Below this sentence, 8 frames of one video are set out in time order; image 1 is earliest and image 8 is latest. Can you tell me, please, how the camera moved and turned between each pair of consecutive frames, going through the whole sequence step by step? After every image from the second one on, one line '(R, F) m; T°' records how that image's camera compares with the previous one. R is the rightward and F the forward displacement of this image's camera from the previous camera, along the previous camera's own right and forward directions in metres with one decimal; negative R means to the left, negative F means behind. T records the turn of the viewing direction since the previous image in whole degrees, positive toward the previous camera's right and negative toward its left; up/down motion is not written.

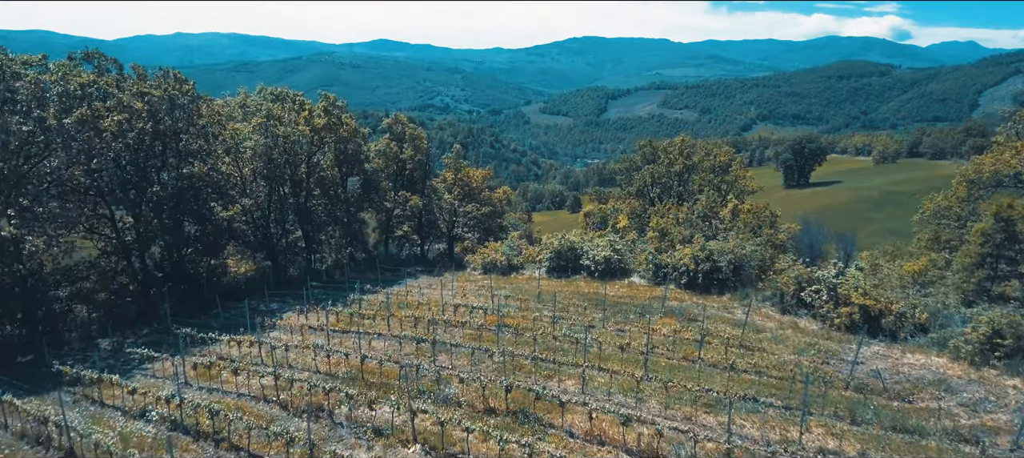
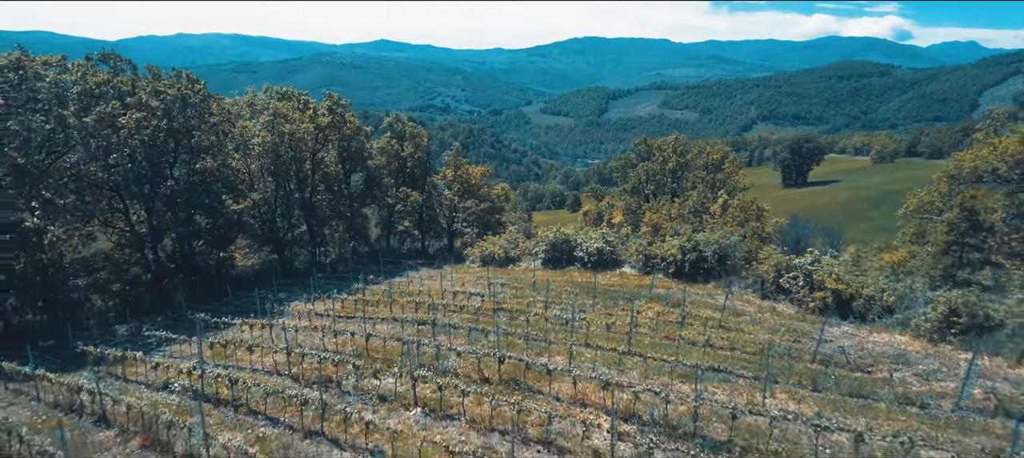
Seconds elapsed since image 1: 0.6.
(+0.1, -1.1) m; 0°
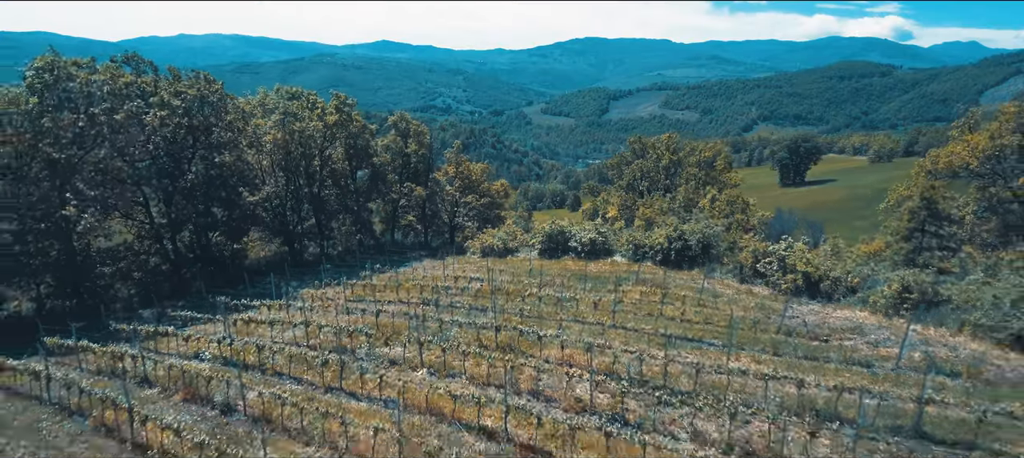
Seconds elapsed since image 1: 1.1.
(+0.1, -1.6) m; 0°
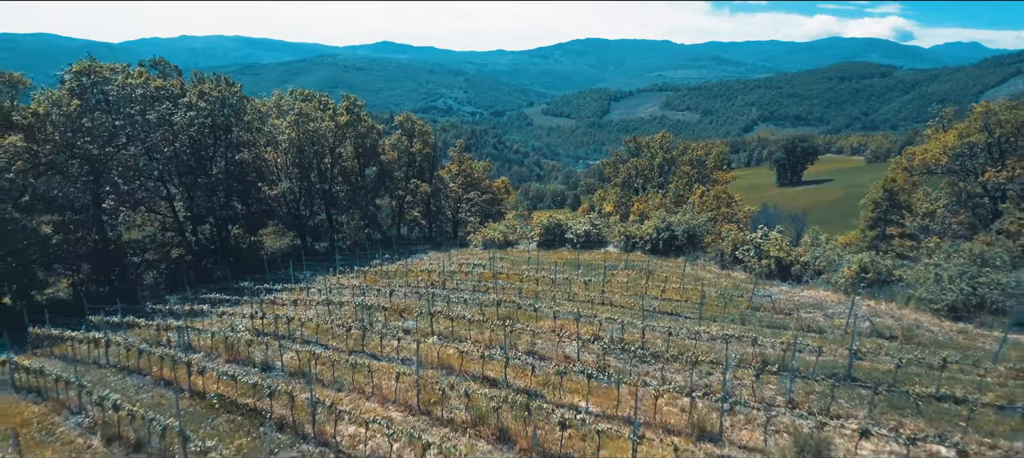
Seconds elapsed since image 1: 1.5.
(0.0, -1.9) m; 0°
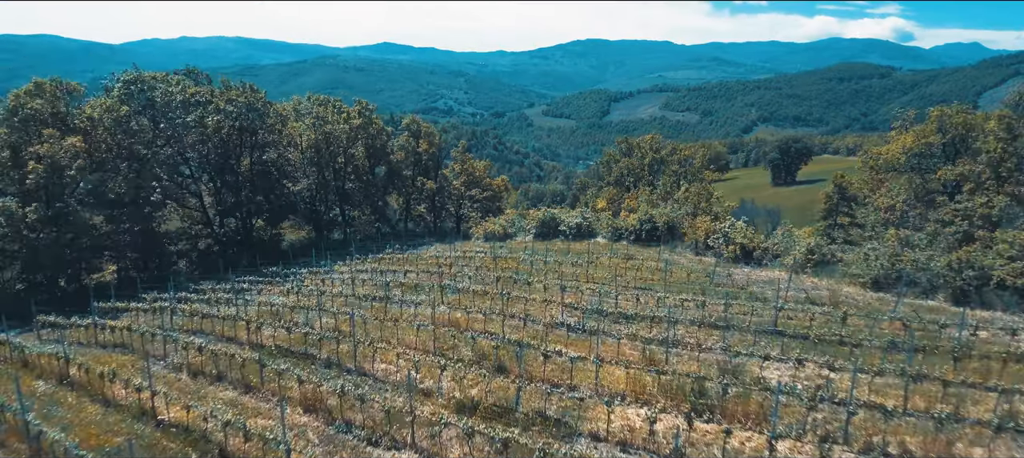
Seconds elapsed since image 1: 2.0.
(+0.1, -3.0) m; 0°
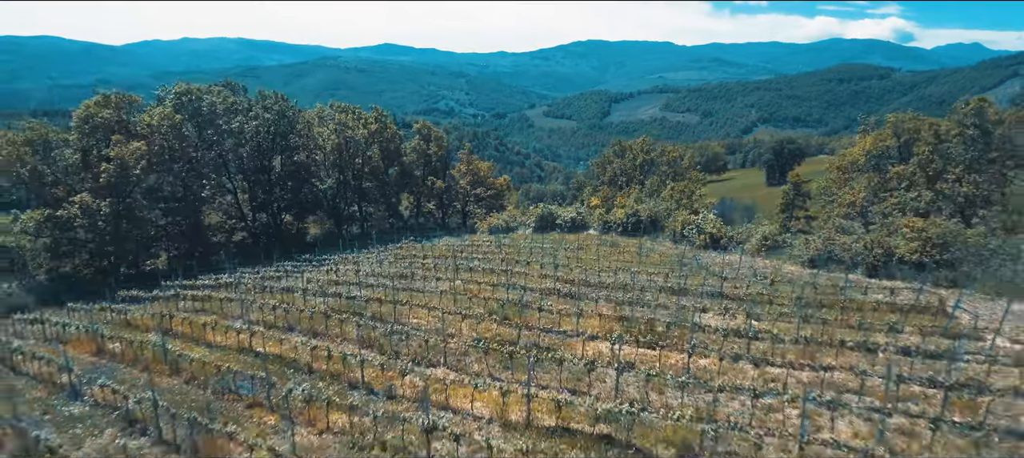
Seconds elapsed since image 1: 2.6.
(0.0, -4.0) m; 0°
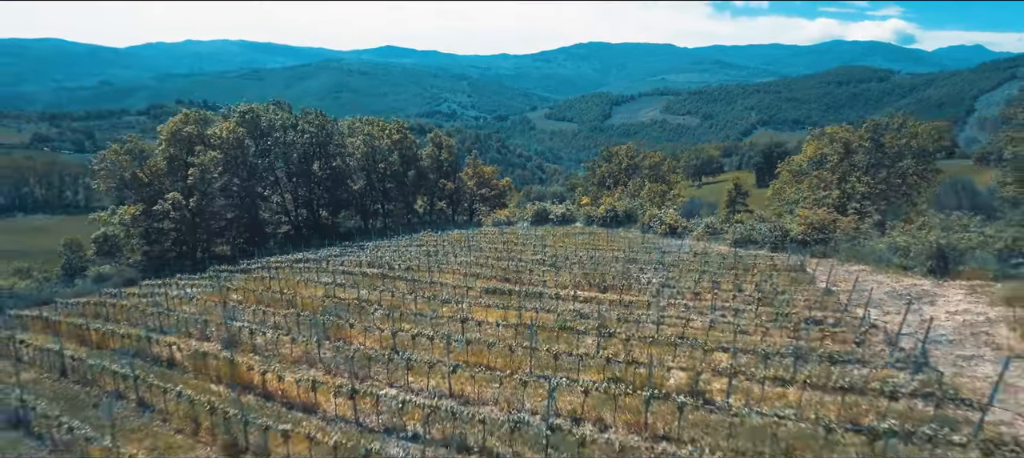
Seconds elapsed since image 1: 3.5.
(+0.1, -7.4) m; 0°
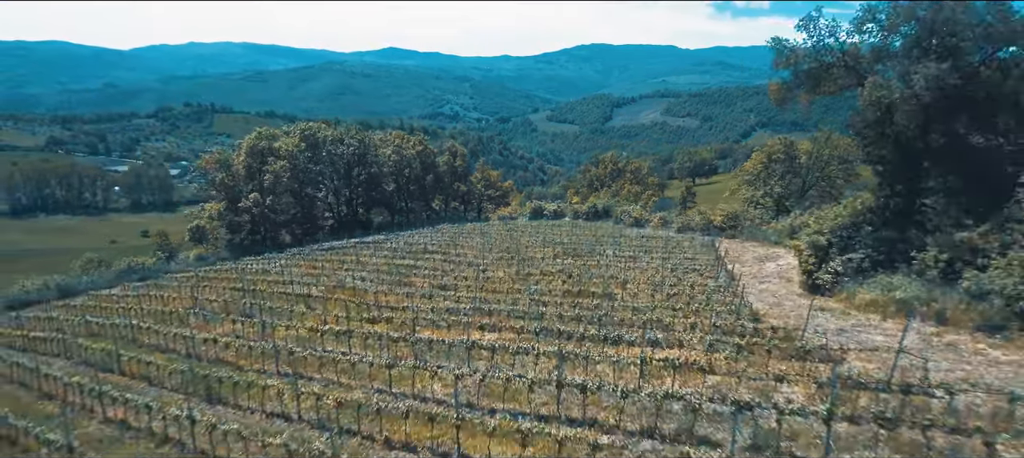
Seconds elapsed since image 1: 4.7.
(0.0, -10.5) m; 0°
